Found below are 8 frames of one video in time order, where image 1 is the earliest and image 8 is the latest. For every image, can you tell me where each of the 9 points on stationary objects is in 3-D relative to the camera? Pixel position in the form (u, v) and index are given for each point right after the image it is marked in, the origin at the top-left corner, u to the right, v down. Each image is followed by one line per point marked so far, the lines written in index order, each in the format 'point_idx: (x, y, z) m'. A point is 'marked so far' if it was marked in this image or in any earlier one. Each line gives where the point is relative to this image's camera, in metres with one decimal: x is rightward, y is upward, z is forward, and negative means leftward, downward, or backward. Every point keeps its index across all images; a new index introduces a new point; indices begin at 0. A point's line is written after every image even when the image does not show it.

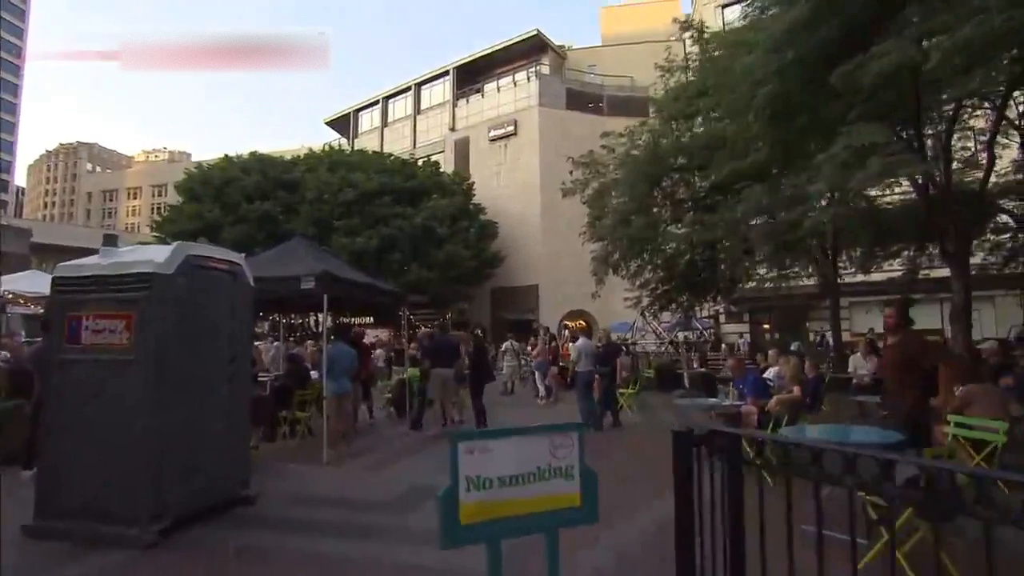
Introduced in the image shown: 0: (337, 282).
0: (-3.1, +0.1, +10.3) m
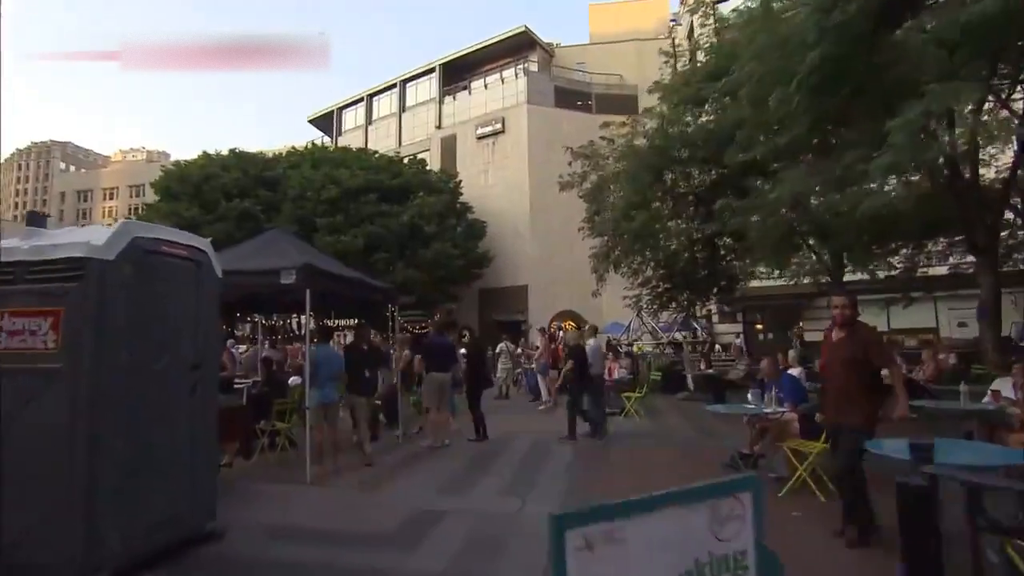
0: (-3.0, +0.2, +9.1) m
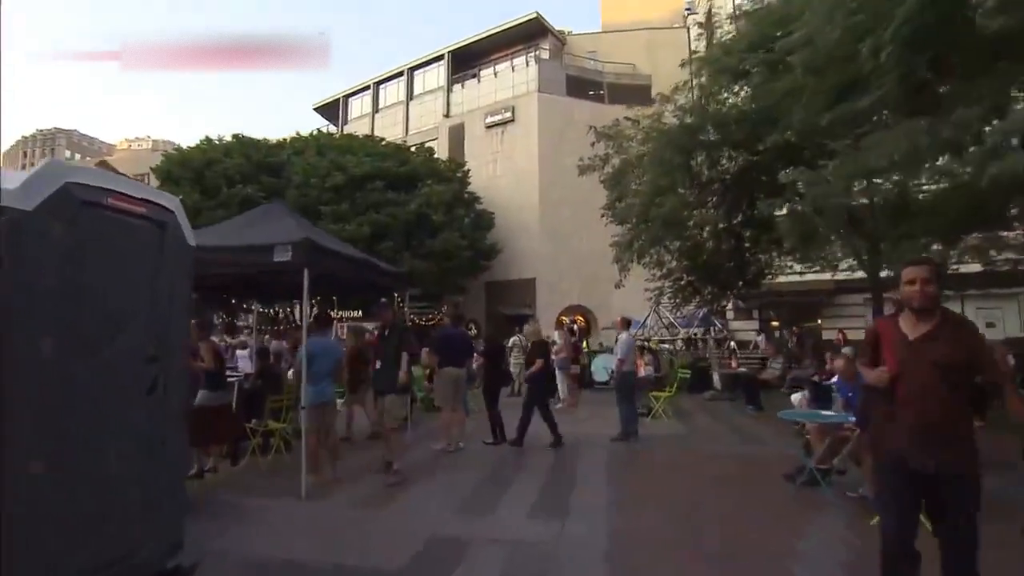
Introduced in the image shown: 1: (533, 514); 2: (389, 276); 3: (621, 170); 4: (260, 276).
0: (-2.6, +0.4, +7.8) m
1: (+0.2, -2.7, +6.9) m
2: (-2.2, +0.2, +10.6) m
3: (+3.6, +3.9, +19.1) m
4: (-3.9, +0.3, +9.0) m
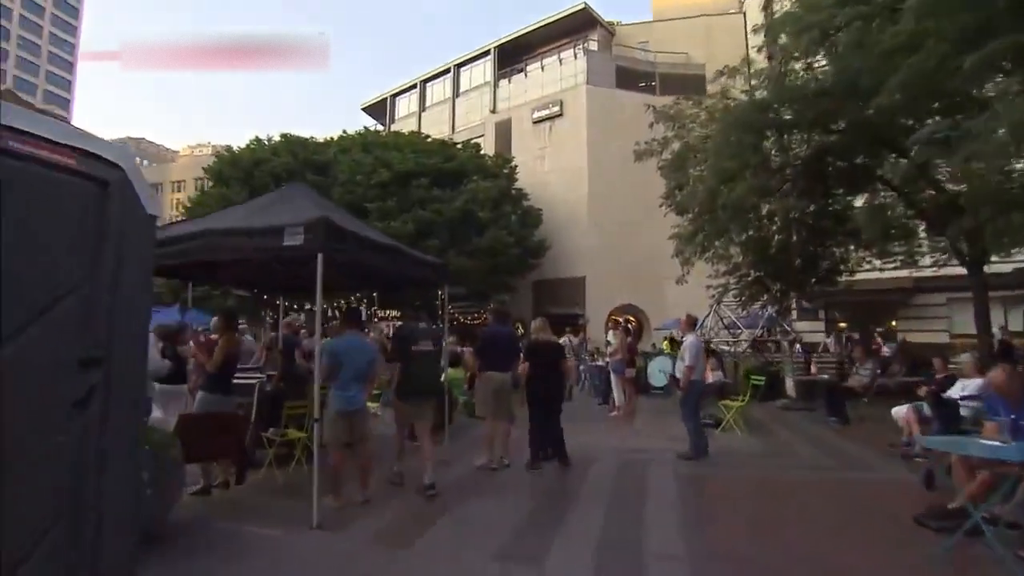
0: (-2.0, +0.6, +6.7) m
1: (+0.8, -2.6, +5.5) m
2: (-1.4, +0.3, +9.4) m
3: (+5.1, +4.0, +17.5) m
4: (-3.2, +0.4, +8.0) m
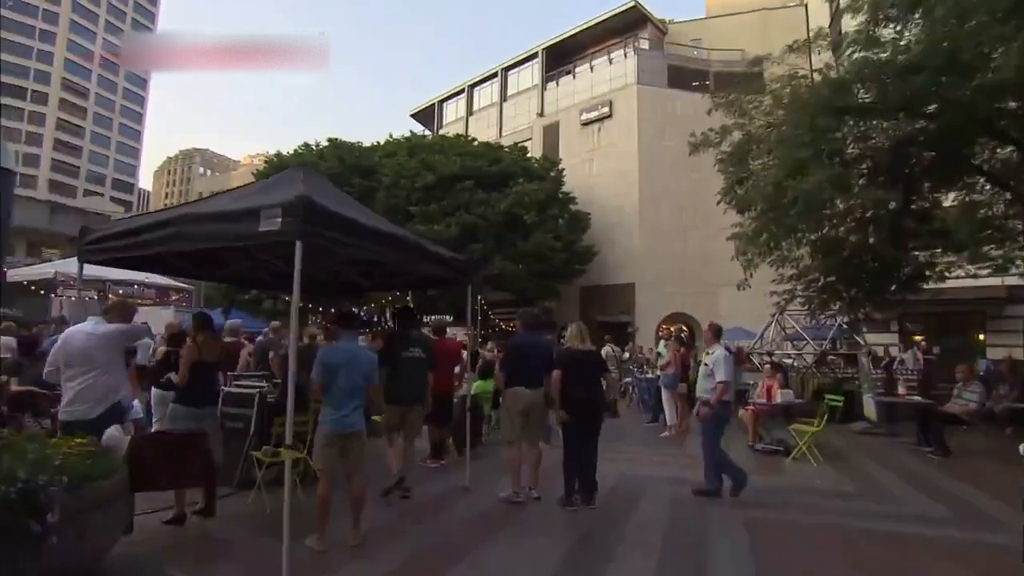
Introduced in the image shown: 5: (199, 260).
0: (-1.7, +0.6, +5.6) m
1: (+0.9, -2.5, +4.1) m
2: (-0.9, +0.3, +8.2) m
3: (+6.2, +3.9, +15.7) m
4: (-2.9, +0.4, +7.0) m
5: (-4.3, +0.4, +7.9) m
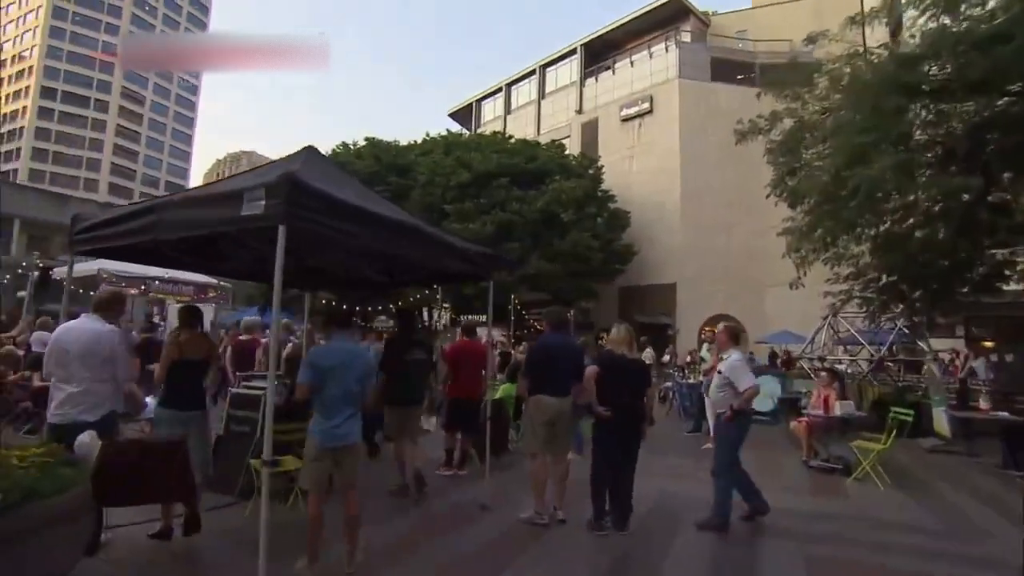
0: (-1.6, +0.6, +4.9) m
1: (+0.9, -2.5, +3.3) m
2: (-0.6, +0.4, +7.5) m
3: (+7.1, +3.9, +14.5) m
4: (-2.6, +0.5, +6.4) m
5: (-4.0, +0.5, +7.5) m
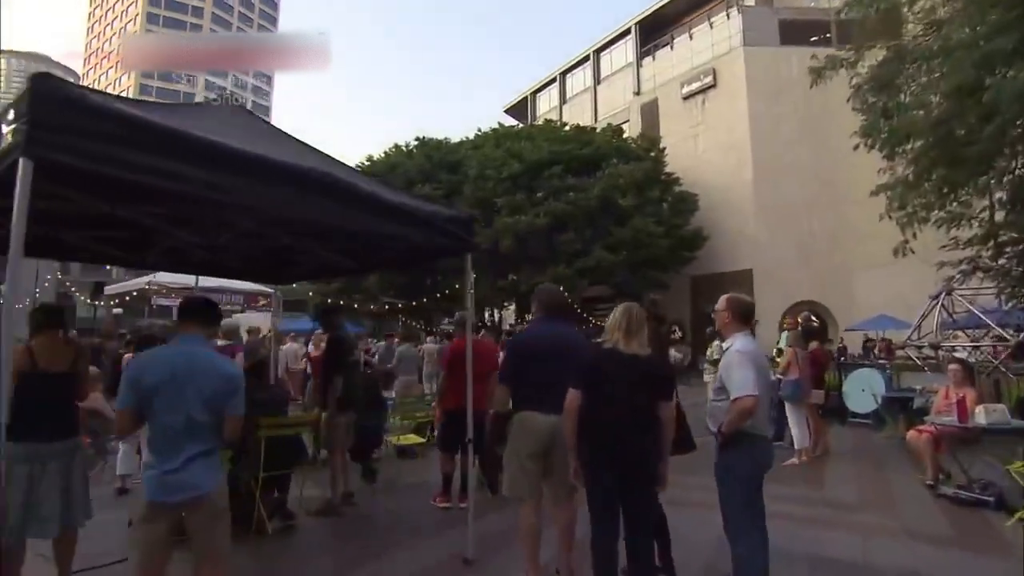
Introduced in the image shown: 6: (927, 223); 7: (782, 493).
0: (-2.1, +0.8, +3.1) m
1: (+0.3, -2.2, +1.2) m
2: (-0.7, +0.6, +5.5) m
3: (+7.5, +4.5, +11.6) m
4: (-2.9, +0.6, +4.7) m
5: (-4.1, +0.5, +6.0) m
6: (+9.1, +1.5, +12.8) m
7: (+3.4, -2.7, +7.6) m
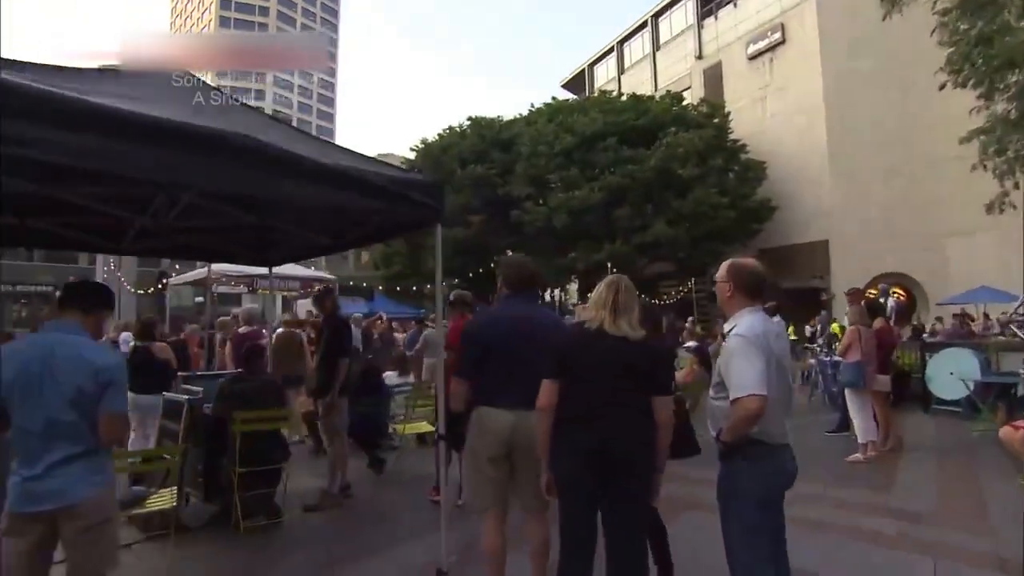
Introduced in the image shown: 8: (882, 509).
0: (-2.5, +0.9, +2.5) m
1: (-0.3, -2.1, +0.4) m
2: (-0.9, +0.8, +4.7) m
3: (+7.9, +5.1, +9.7) m
4: (-3.2, +0.7, +4.2) m
5: (-4.3, +0.7, +5.6) m
6: (+9.6, +2.1, +10.8) m
7: (+3.5, -2.3, +6.5) m
8: (+4.0, -2.3, +5.8) m
